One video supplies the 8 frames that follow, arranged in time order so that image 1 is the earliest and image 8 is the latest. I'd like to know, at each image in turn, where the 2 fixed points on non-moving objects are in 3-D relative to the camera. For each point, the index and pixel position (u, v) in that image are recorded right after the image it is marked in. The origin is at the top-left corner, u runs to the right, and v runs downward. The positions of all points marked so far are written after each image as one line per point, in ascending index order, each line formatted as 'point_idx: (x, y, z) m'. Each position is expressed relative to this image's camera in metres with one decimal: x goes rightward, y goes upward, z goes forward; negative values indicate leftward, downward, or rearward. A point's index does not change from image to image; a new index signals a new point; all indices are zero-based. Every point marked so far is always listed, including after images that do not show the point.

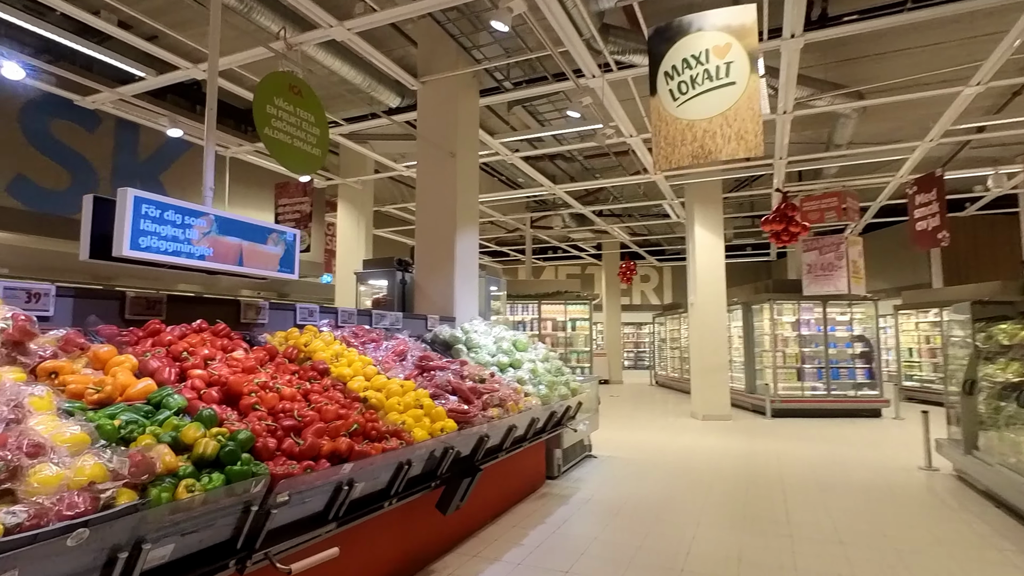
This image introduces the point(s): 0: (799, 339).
0: (+5.5, -1.0, +10.5) m
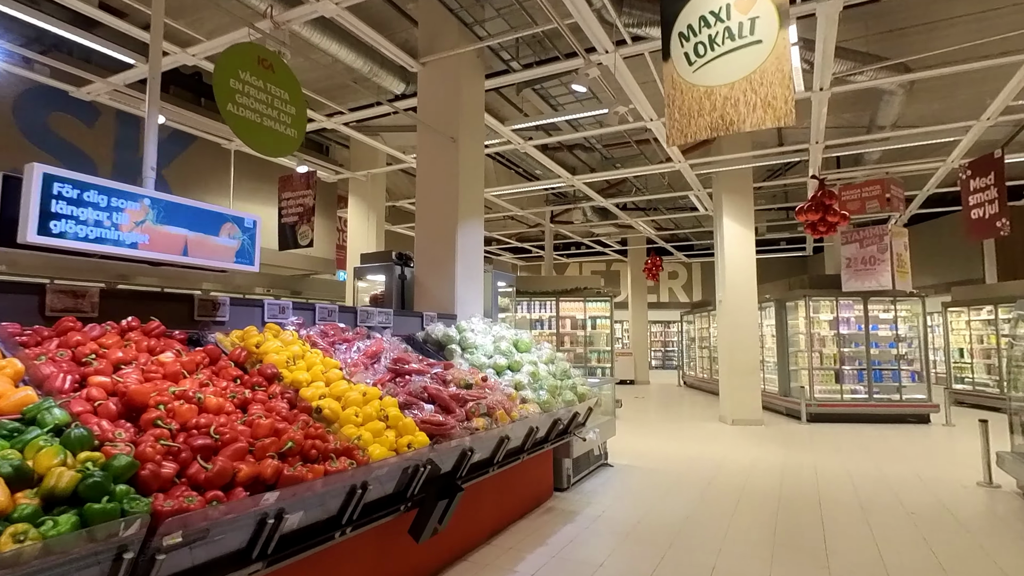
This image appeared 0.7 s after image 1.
0: (+5.8, -0.9, +9.7) m
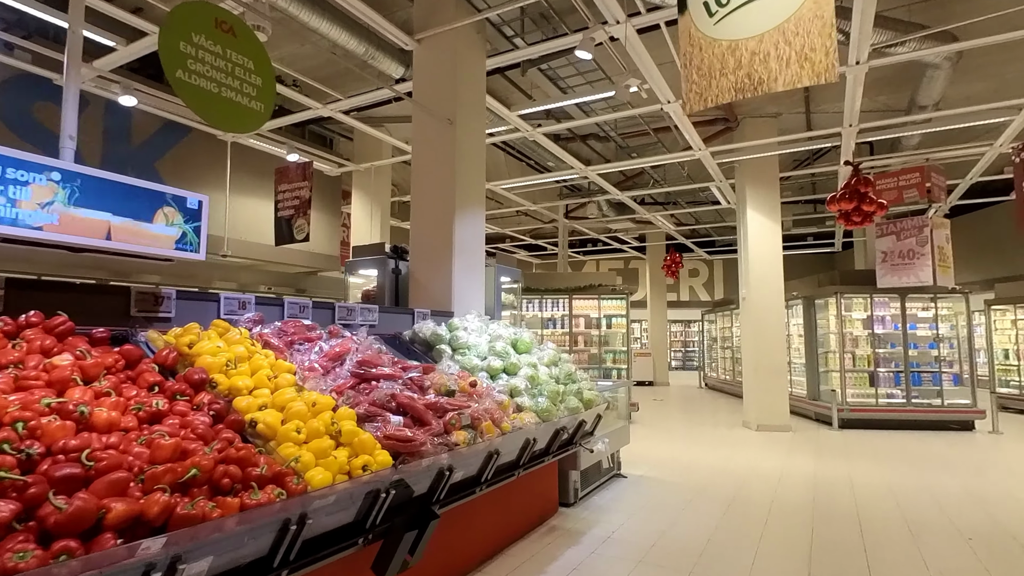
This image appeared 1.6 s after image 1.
0: (+6.0, -0.8, +9.1) m
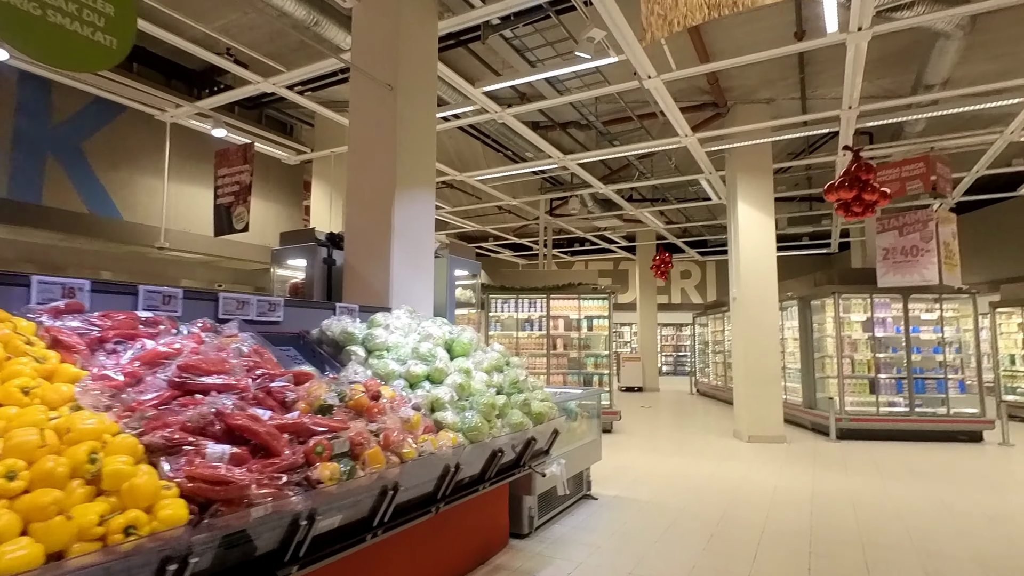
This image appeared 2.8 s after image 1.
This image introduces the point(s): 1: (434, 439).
0: (+5.5, -0.8, +8.4) m
1: (-0.3, -0.7, +2.4) m
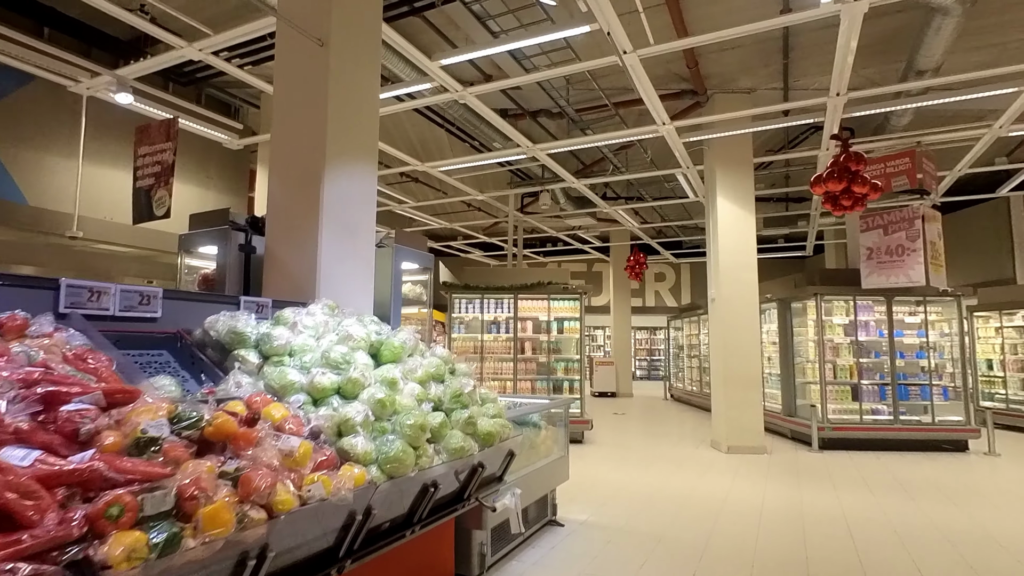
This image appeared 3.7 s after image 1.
0: (+5.0, -0.9, +8.0) m
1: (-0.6, -0.6, +1.8) m
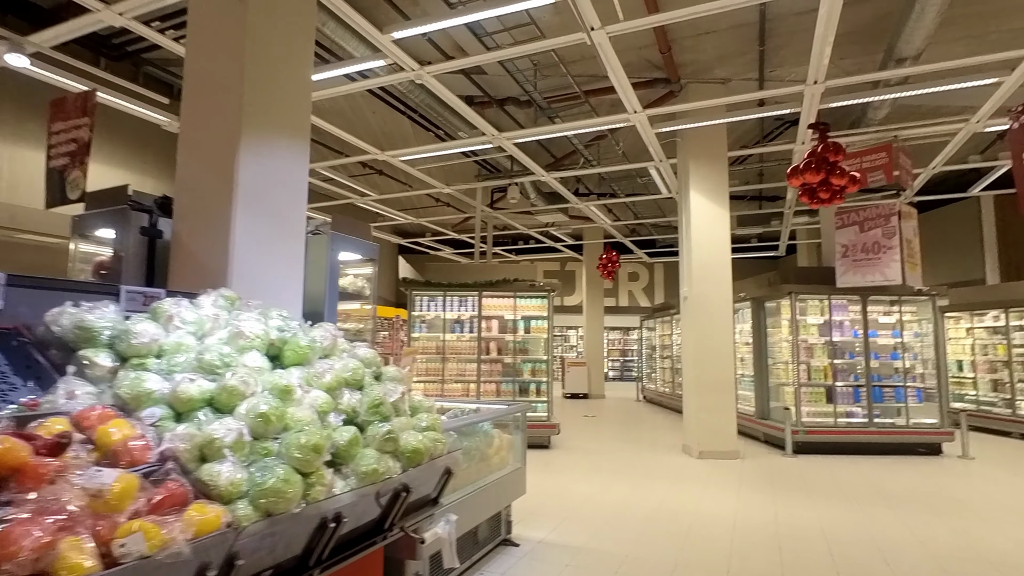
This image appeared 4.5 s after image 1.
0: (+4.5, -0.8, +7.8) m
1: (-0.8, -0.6, +1.3) m
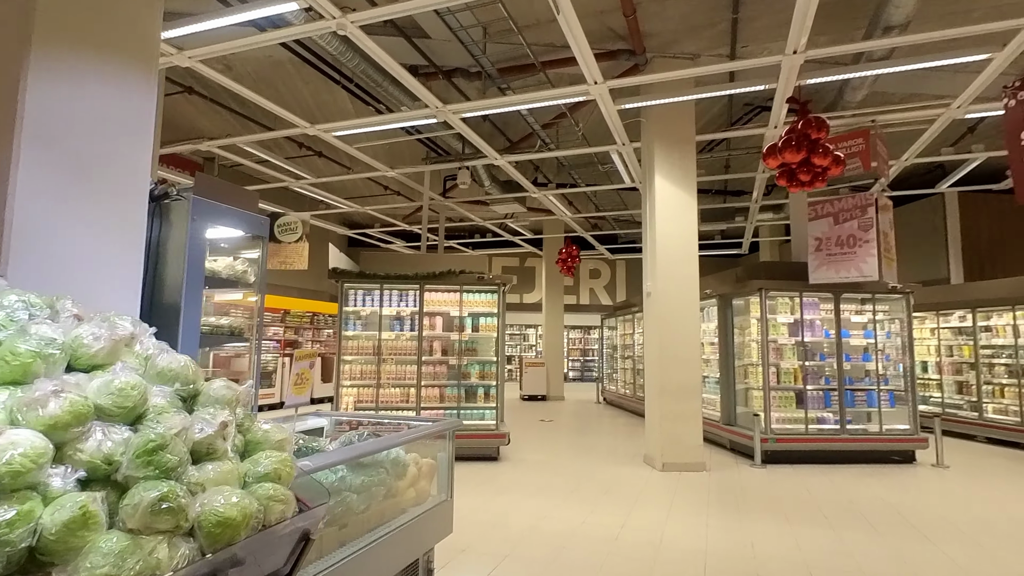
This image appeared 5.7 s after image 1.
0: (+3.8, -0.8, +7.3) m
1: (-1.1, -0.5, +0.5) m
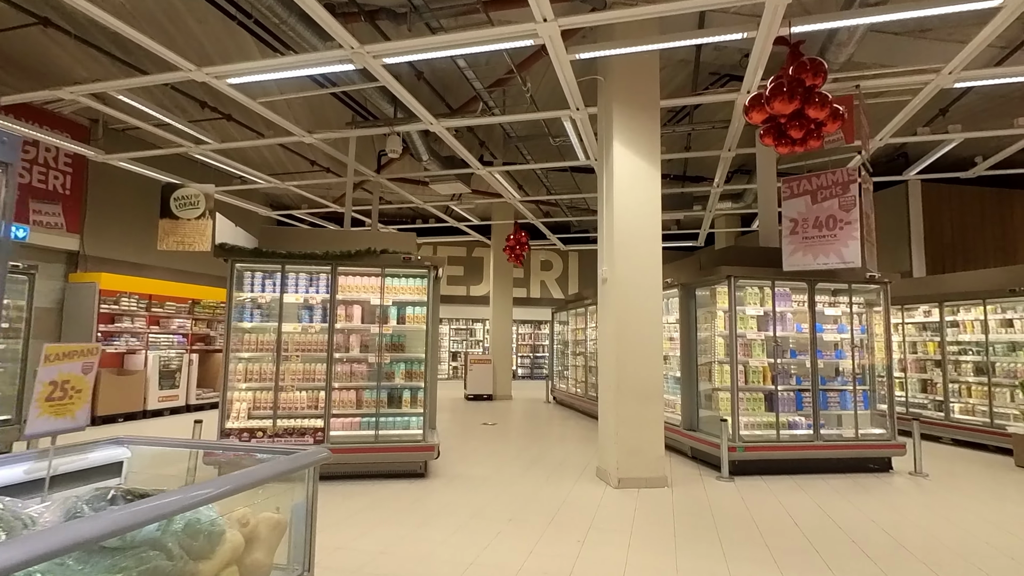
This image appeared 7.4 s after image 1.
0: (+3.1, -0.7, +6.5) m
1: (-1.2, -0.3, -0.7) m
